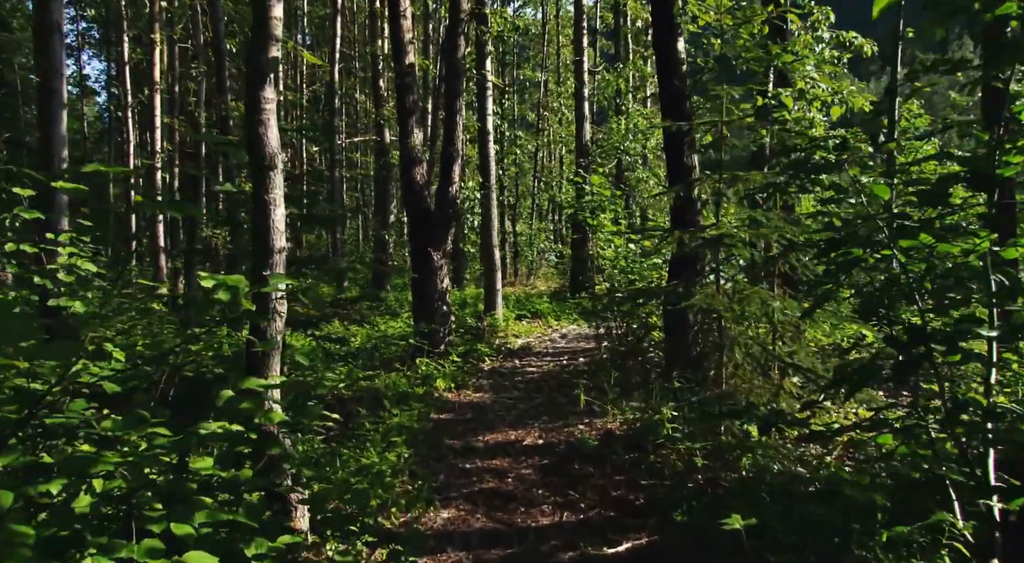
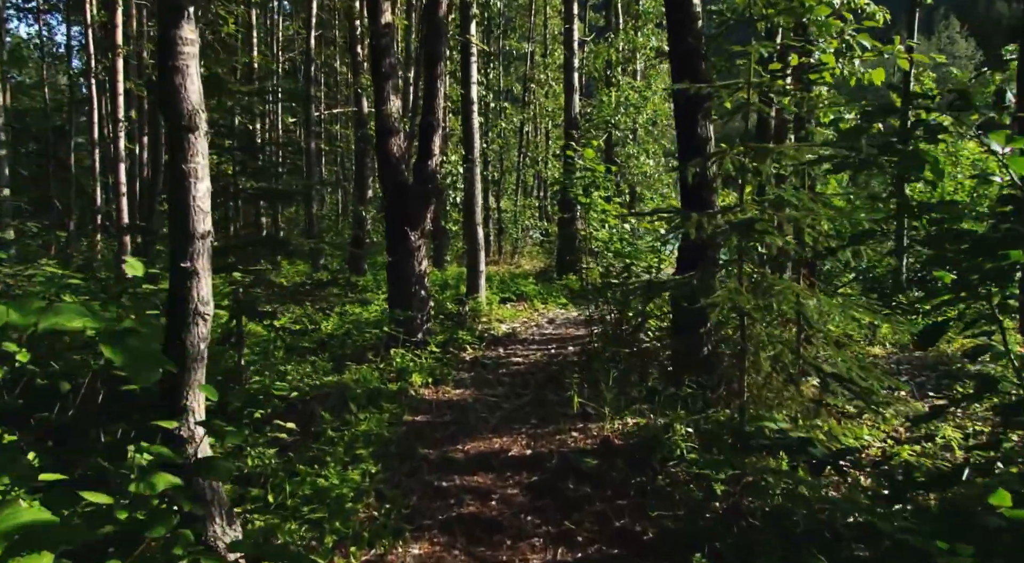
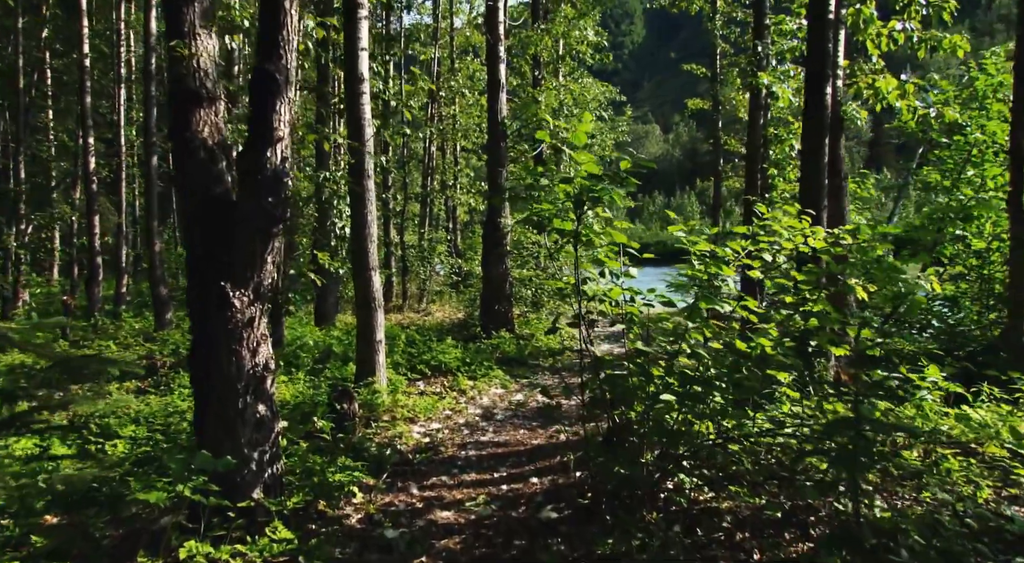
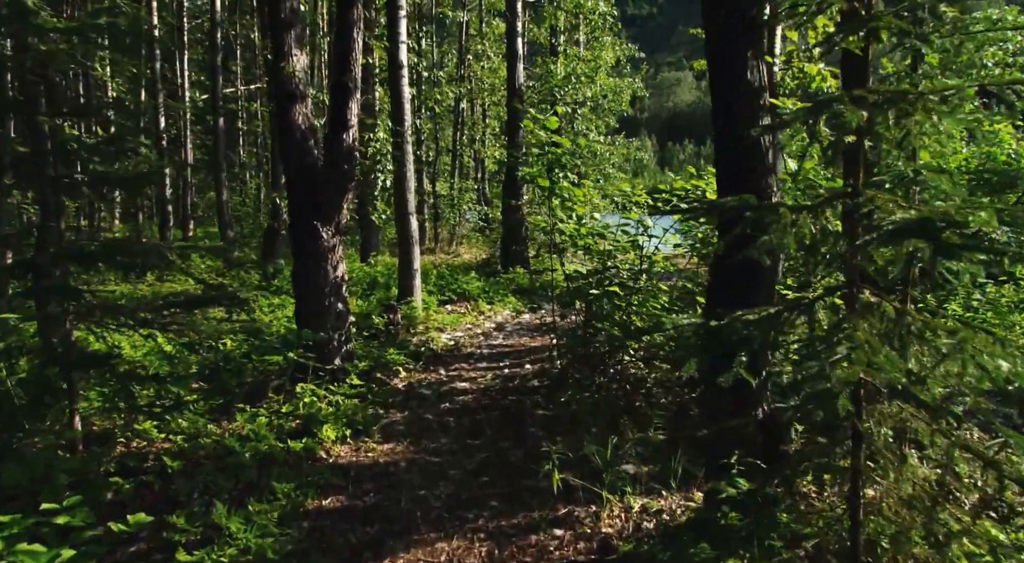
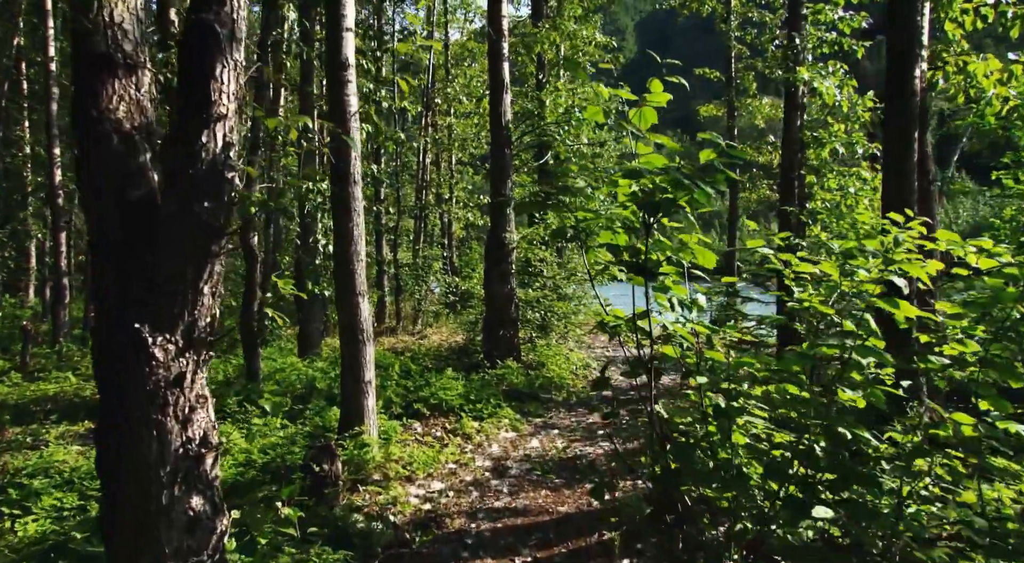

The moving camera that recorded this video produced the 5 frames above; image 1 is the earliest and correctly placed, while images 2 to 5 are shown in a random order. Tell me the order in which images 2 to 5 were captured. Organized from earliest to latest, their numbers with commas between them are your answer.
2, 4, 3, 5
